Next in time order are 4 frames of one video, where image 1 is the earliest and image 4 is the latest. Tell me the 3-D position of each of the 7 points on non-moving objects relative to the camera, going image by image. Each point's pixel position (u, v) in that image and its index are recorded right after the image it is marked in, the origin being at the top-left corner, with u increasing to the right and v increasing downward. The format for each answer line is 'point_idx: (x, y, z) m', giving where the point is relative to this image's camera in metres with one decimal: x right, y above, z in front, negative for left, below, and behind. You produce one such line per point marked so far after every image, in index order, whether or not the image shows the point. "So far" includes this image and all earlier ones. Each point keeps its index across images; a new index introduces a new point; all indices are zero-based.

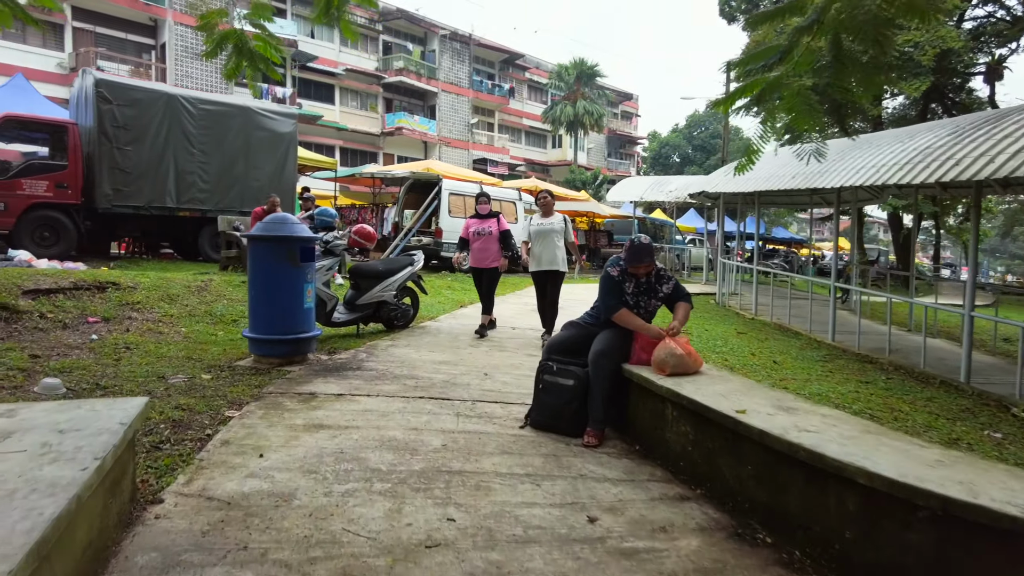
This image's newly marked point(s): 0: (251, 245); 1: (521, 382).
0: (-1.9, +0.3, +4.7) m
1: (+0.1, -0.6, +4.4) m
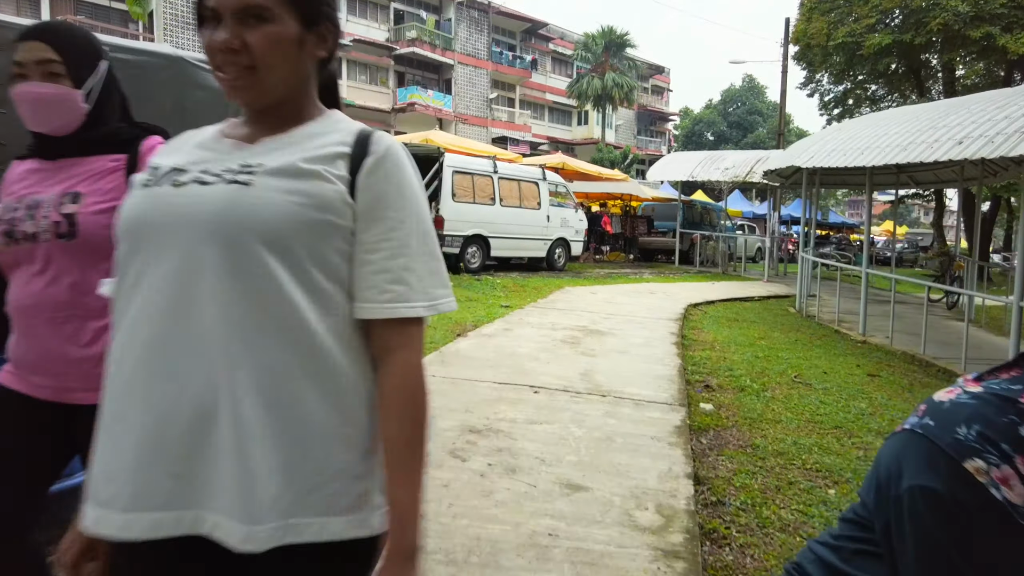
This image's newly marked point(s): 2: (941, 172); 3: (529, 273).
0: (-1.8, 0.0, +2.0) m
1: (+0.1, -0.9, +1.7) m
2: (+8.8, +2.4, +13.4) m
3: (+0.3, +0.3, +11.8) m
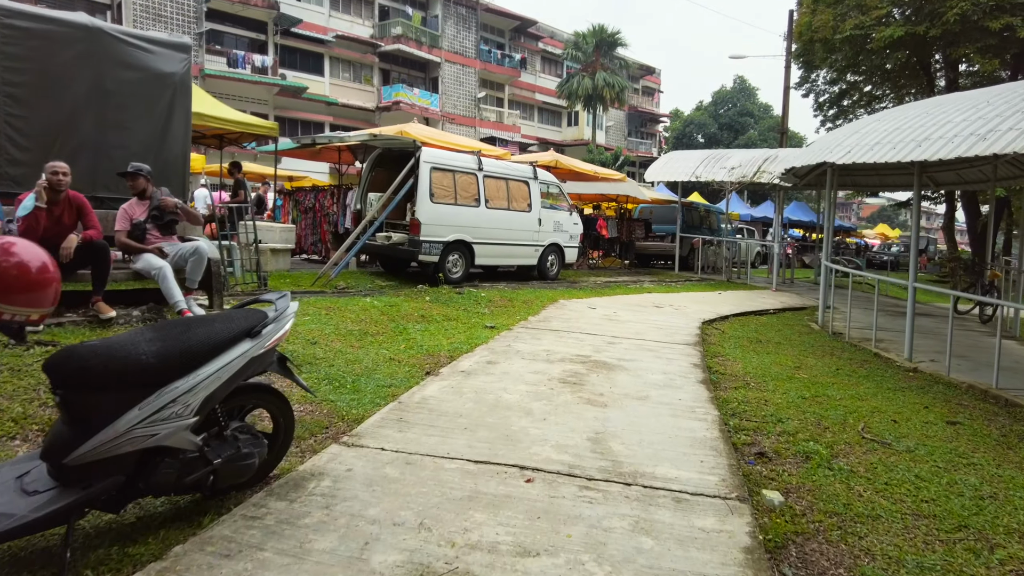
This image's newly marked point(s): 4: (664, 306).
0: (-1.9, -0.1, +0.7) m
1: (+0.1, -1.1, +0.4) m
2: (+8.6, +2.2, +12.3) m
3: (+0.1, +0.1, +10.5) m
4: (+2.2, -0.3, +9.3) m
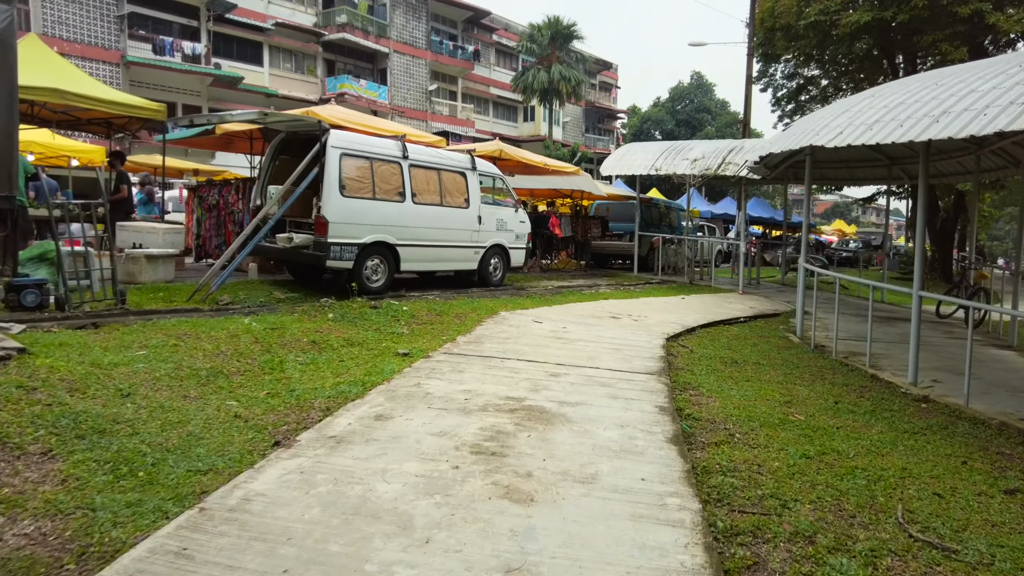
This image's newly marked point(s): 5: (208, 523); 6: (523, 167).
0: (-2.2, -0.3, -0.8) m
1: (-0.2, -1.2, -1.0) m
2: (+7.6, +2.2, +11.3) m
3: (-0.8, 0.0, +9.0) m
4: (+1.3, -0.4, +8.0) m
5: (-1.1, -0.8, +2.3) m
6: (+0.2, +2.5, +13.4) m
